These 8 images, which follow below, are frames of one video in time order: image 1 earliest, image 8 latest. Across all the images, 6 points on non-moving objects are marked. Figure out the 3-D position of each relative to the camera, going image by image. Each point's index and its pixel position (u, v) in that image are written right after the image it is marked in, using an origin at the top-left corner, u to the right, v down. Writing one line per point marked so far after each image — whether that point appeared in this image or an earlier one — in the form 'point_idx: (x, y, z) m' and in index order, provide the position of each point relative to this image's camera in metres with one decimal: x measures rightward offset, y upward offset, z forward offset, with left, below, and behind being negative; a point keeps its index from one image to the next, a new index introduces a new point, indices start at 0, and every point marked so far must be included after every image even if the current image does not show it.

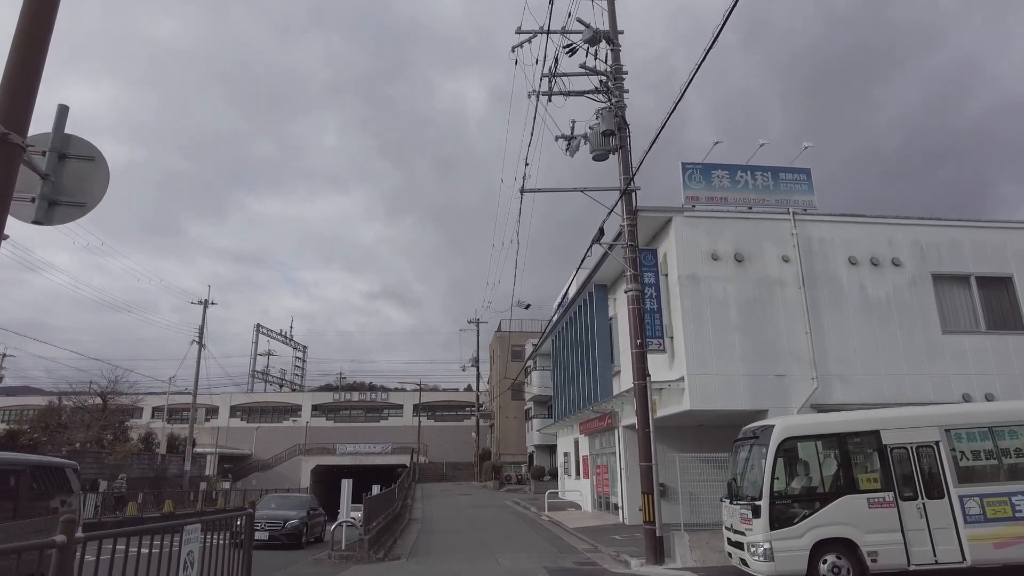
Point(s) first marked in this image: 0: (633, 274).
0: (+2.3, +0.3, +12.9) m
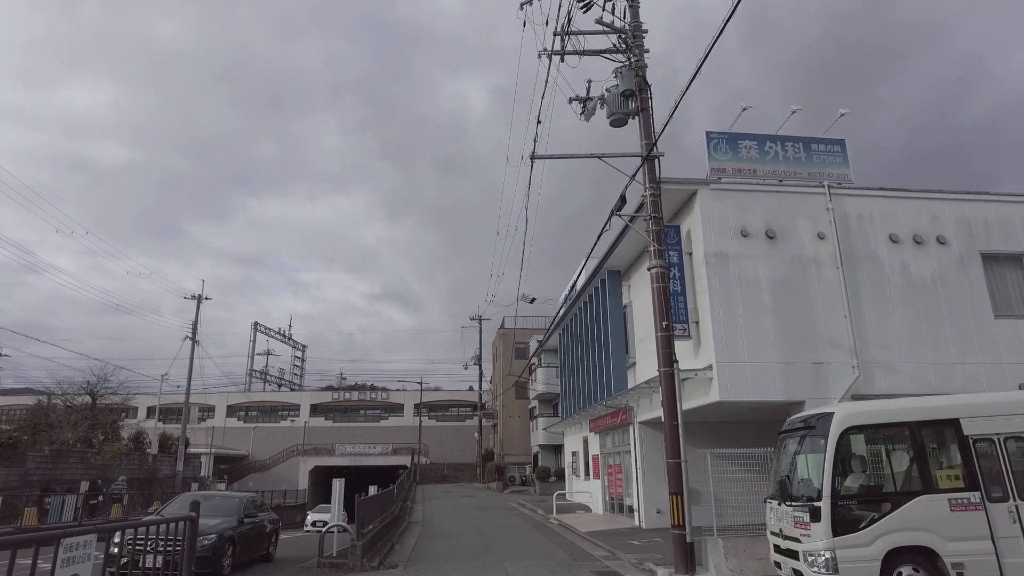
0: (+2.5, +0.7, +11.5) m
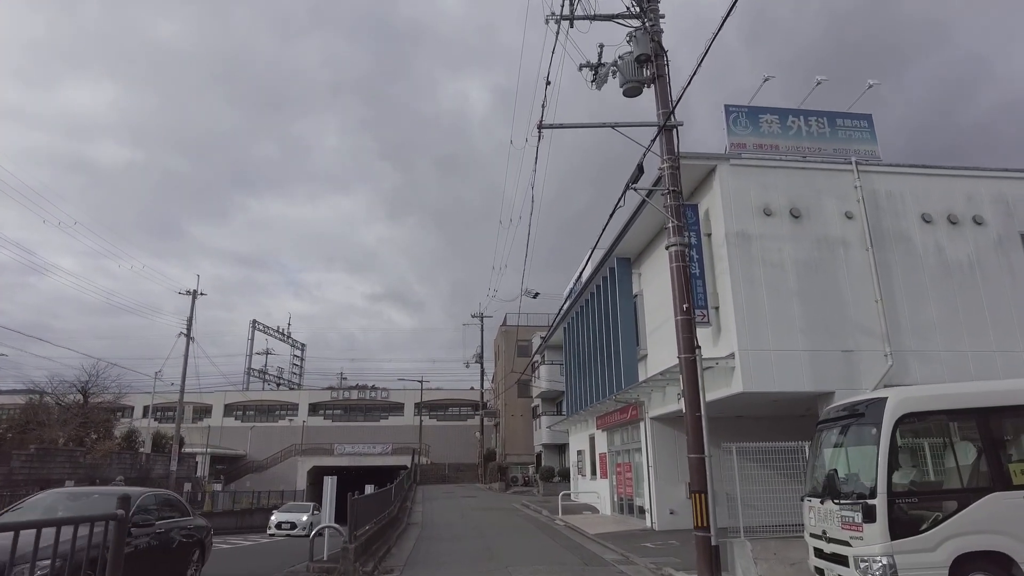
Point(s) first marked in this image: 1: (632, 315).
0: (+2.6, +1.0, +10.6) m
1: (+3.1, -0.7, +17.1) m
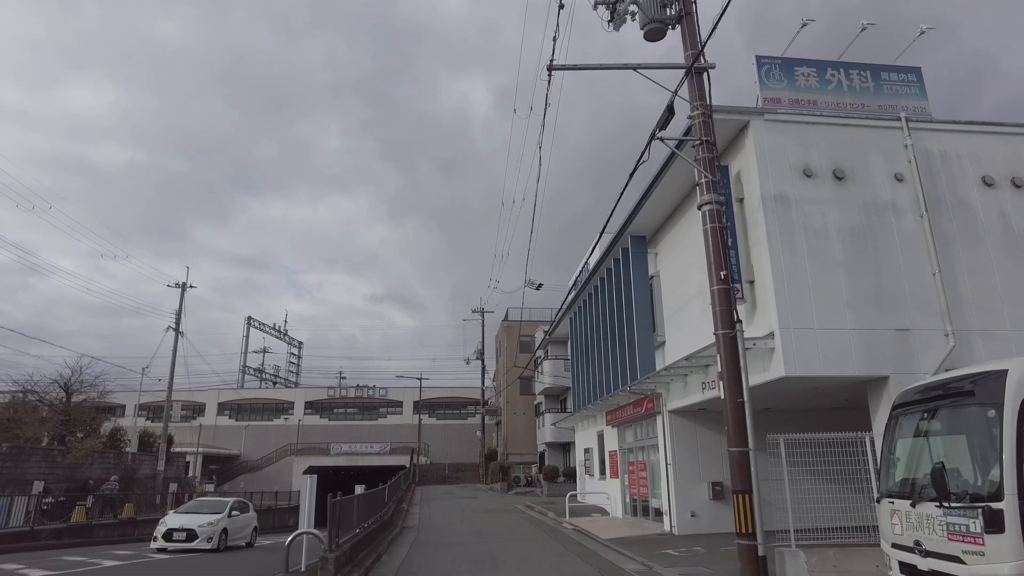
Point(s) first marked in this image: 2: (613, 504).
0: (+2.6, +1.4, +9.0) m
1: (+3.1, -0.2, +15.6) m
2: (+2.9, -6.2, +19.4) m
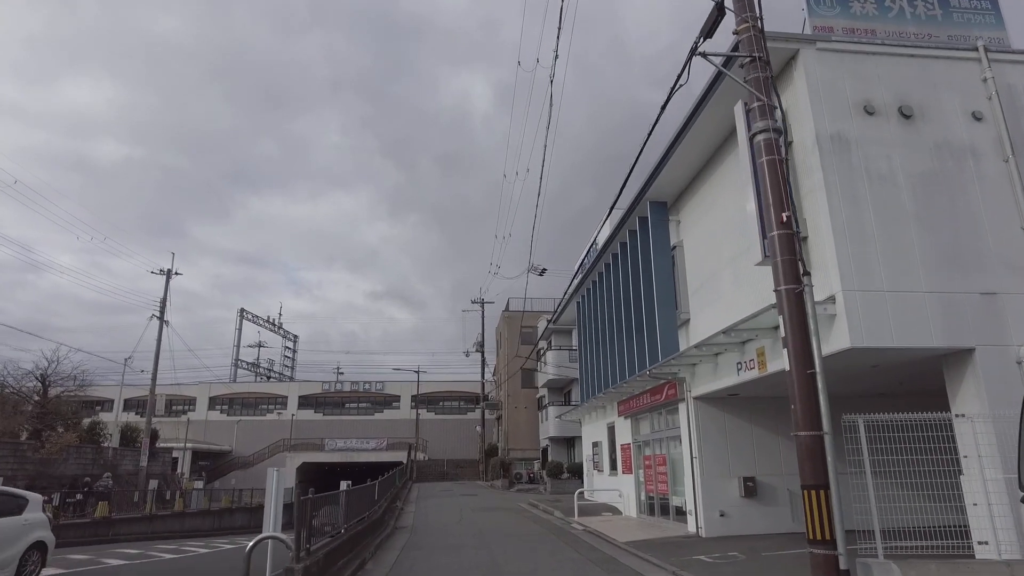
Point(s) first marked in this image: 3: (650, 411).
0: (+2.7, +2.0, +7.3) m
1: (+3.2, +0.3, +13.8) m
2: (+3.0, -5.6, +17.7) m
3: (+3.2, -2.9, +15.9) m
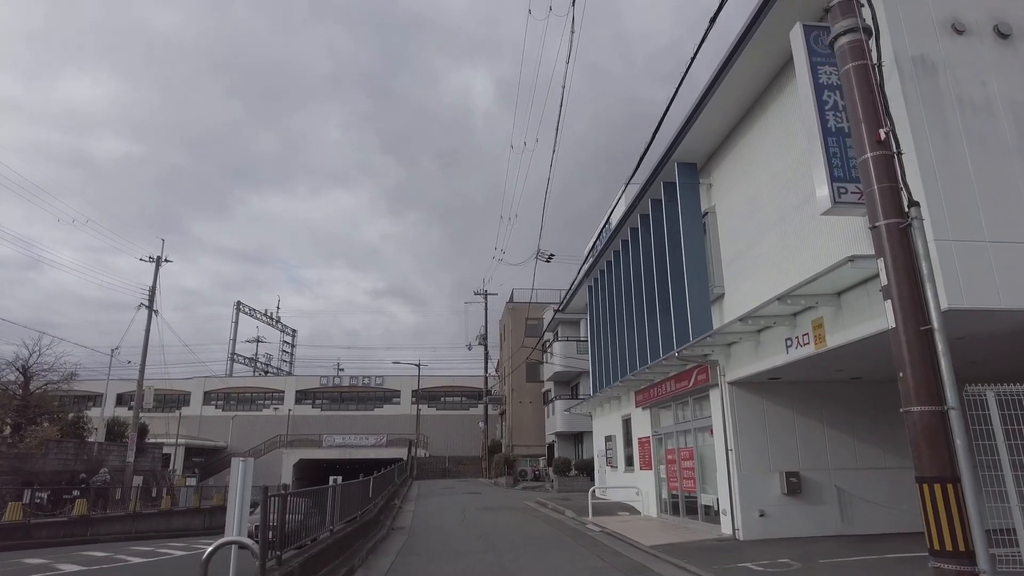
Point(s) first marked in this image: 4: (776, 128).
0: (+2.9, +2.5, +5.8) m
1: (+3.4, +0.8, +12.3) m
2: (+3.2, -5.1, +16.2) m
3: (+3.4, -2.4, +14.3) m
4: (+4.0, +2.4, +10.2) m
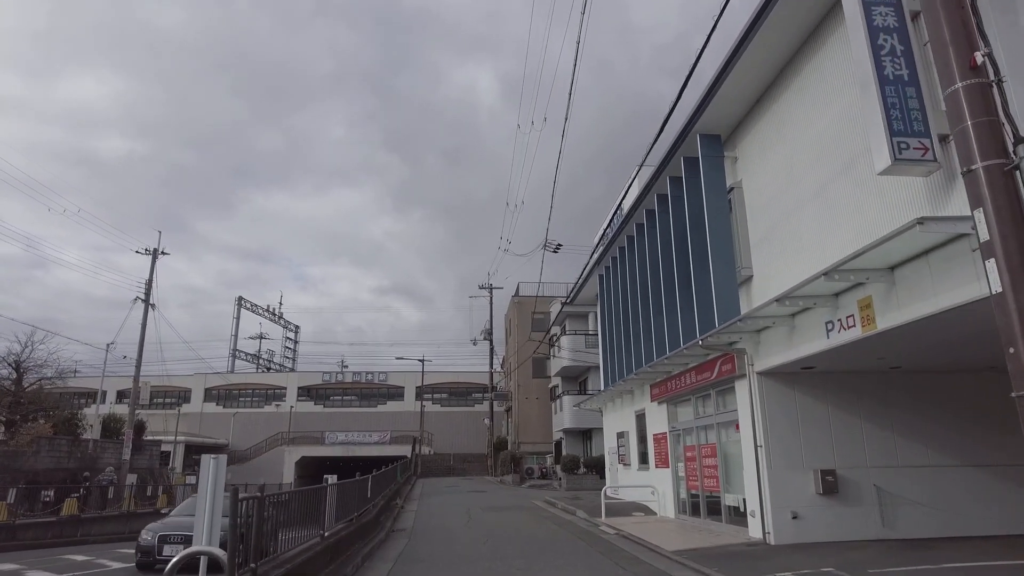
0: (+3.0, +2.8, +4.8) m
1: (+3.6, +1.1, +11.3) m
2: (+3.3, -4.8, +15.2) m
3: (+3.6, -2.1, +13.4) m
4: (+4.1, +2.7, +9.2) m
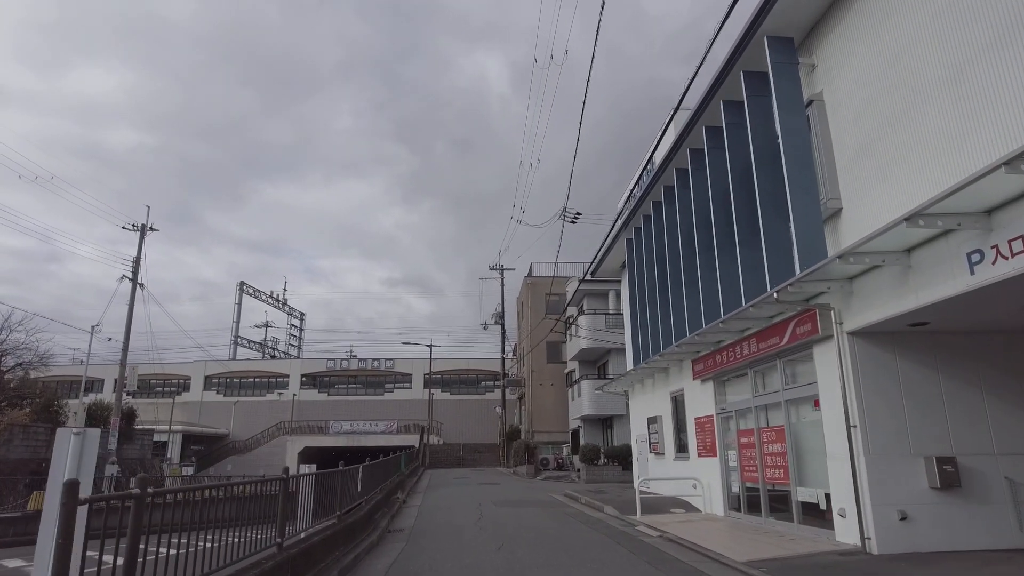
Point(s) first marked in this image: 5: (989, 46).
0: (+3.2, +3.5, +2.4) m
1: (+3.8, +1.9, +8.9) m
2: (+3.7, -3.9, +12.9) m
3: (+3.9, -1.2, +11.0) m
4: (+4.3, +3.5, +6.8) m
5: (+4.3, +2.1, +6.3) m
